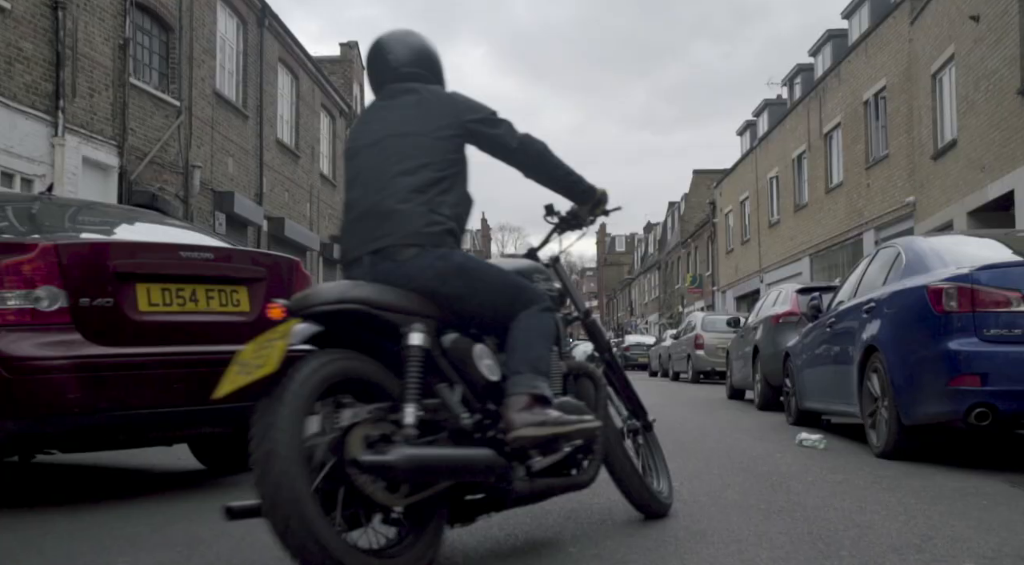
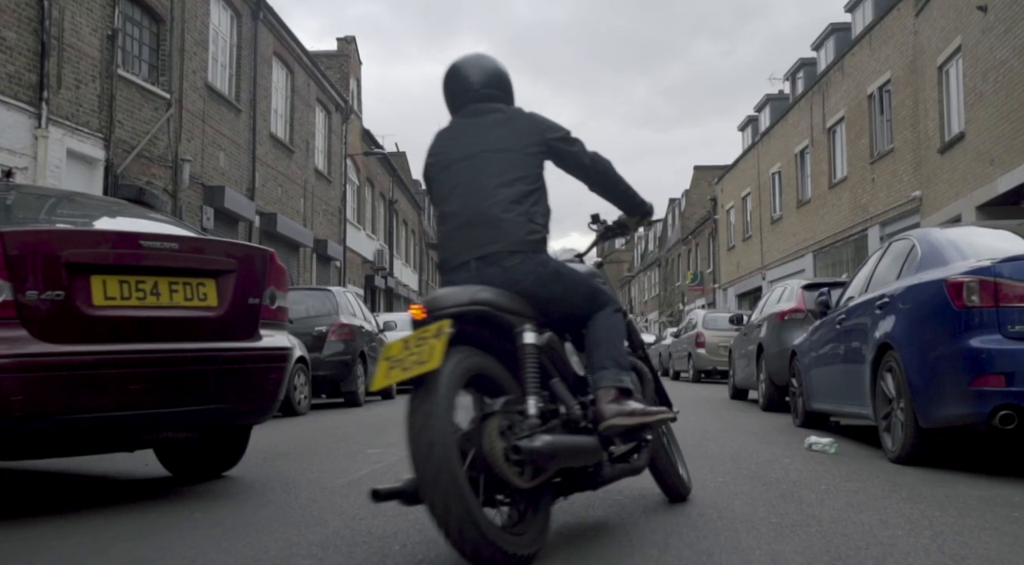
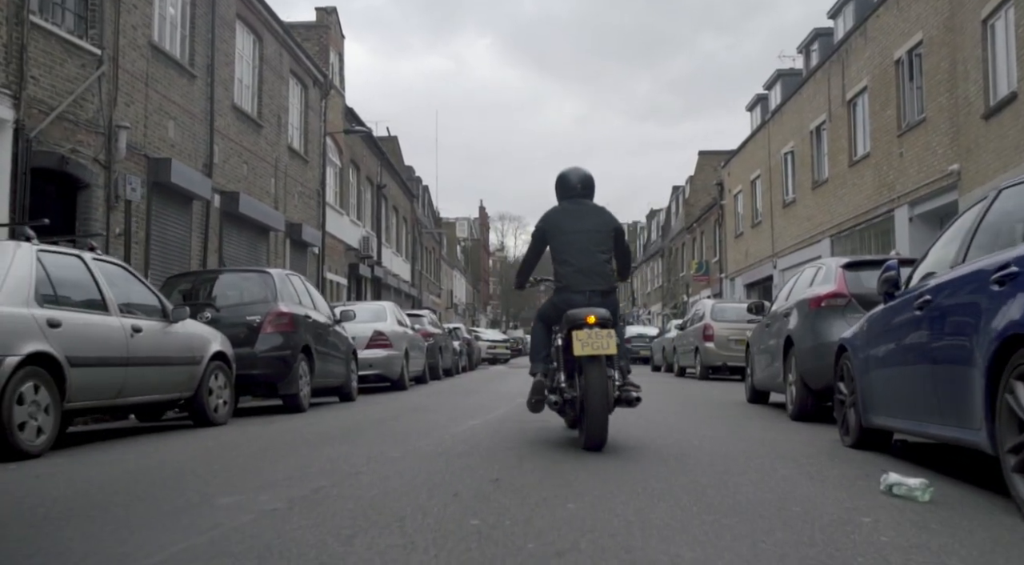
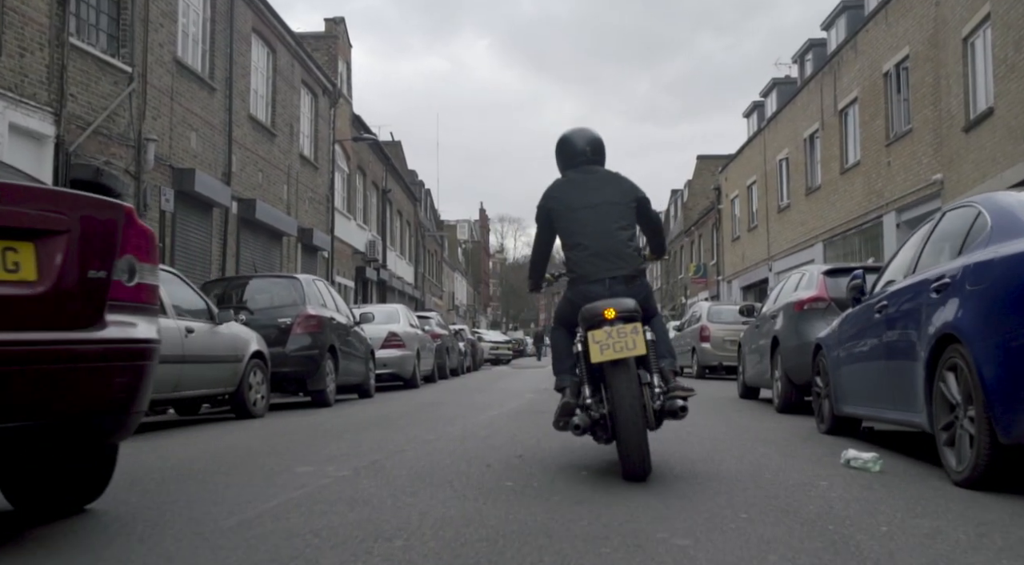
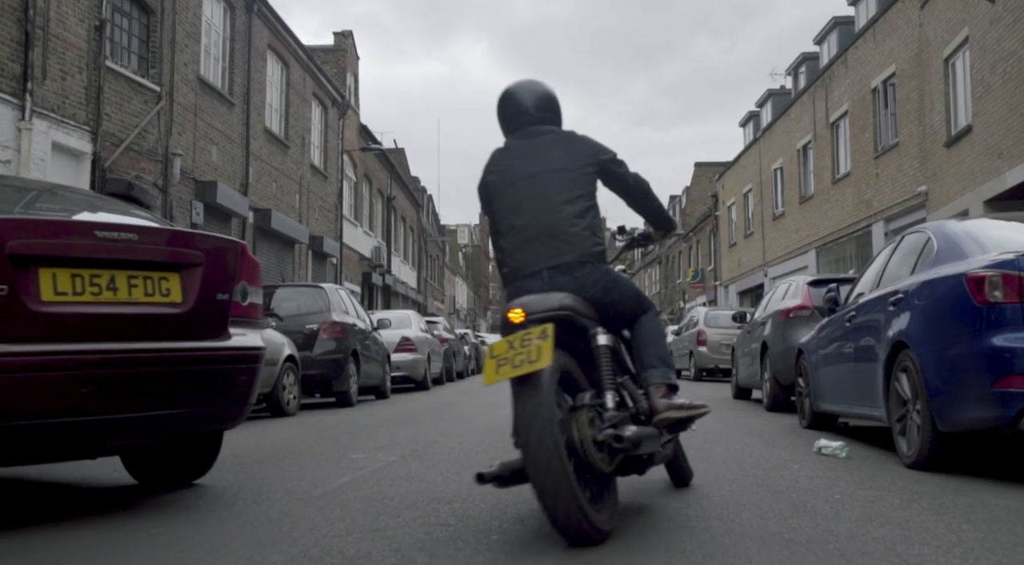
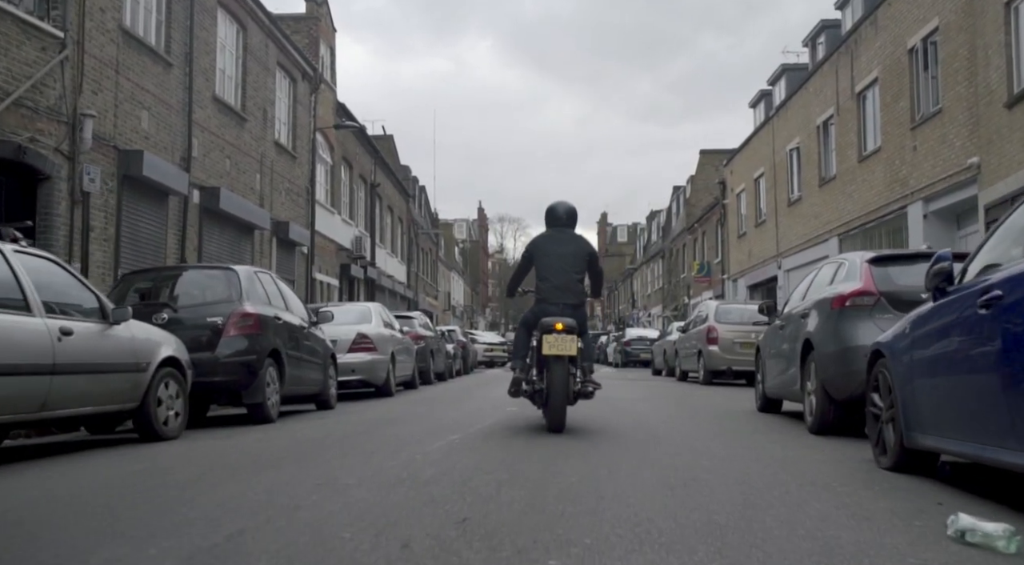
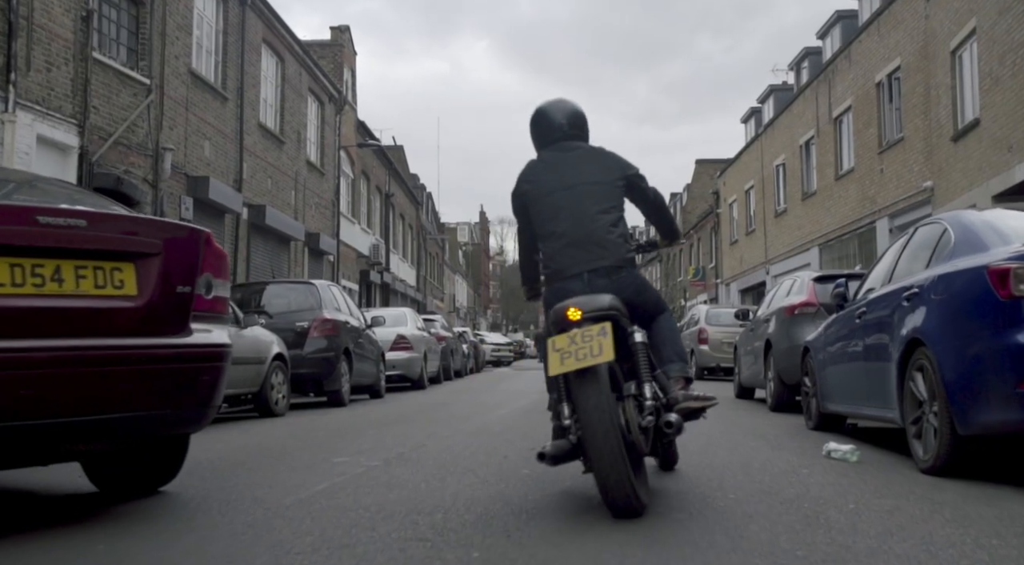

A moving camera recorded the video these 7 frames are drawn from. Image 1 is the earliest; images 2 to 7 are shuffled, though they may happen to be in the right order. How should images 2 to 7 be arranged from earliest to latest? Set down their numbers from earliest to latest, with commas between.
2, 5, 7, 4, 3, 6
